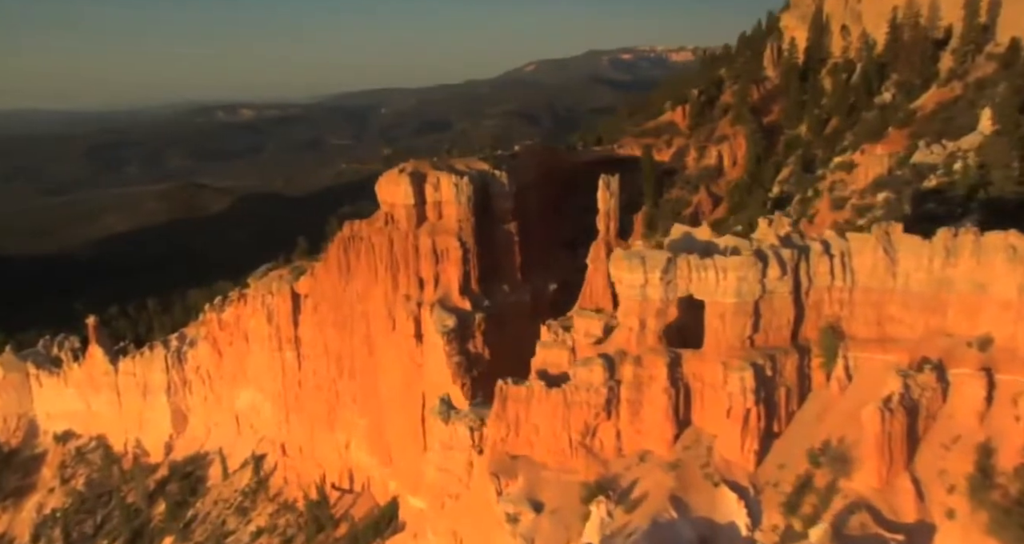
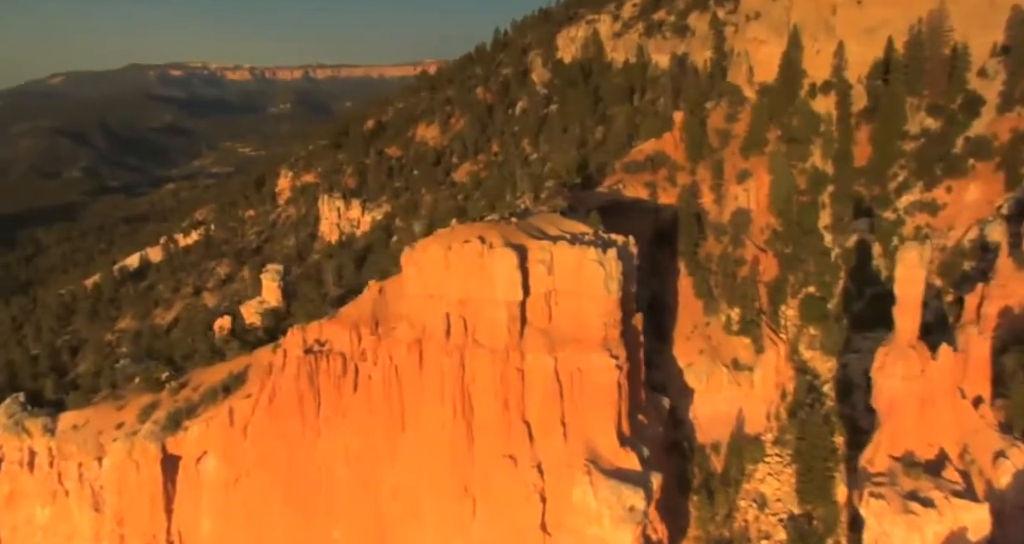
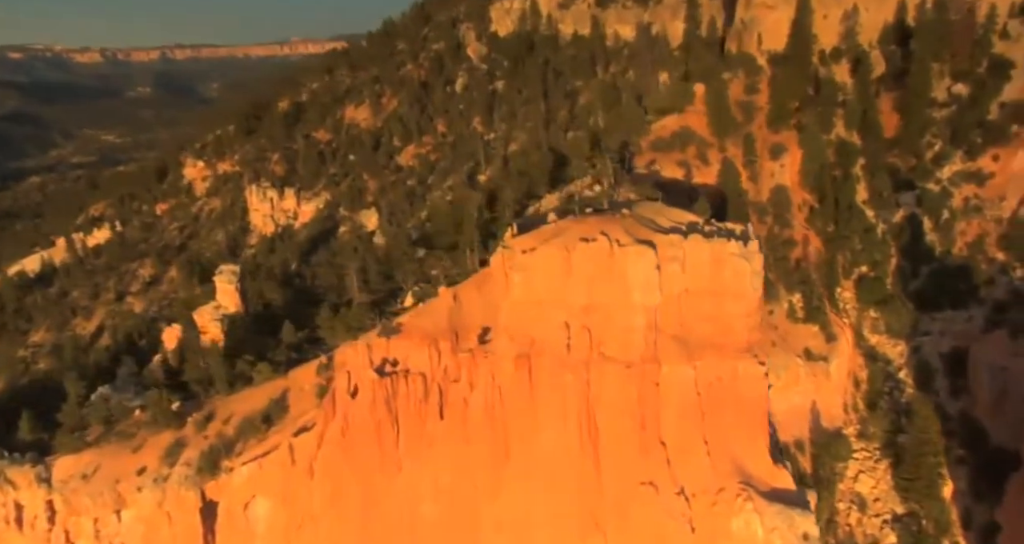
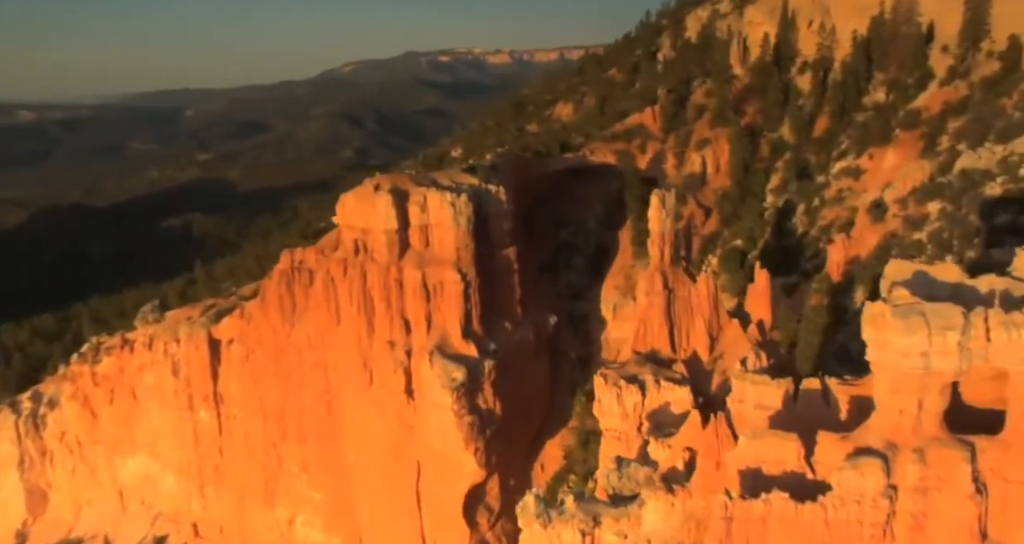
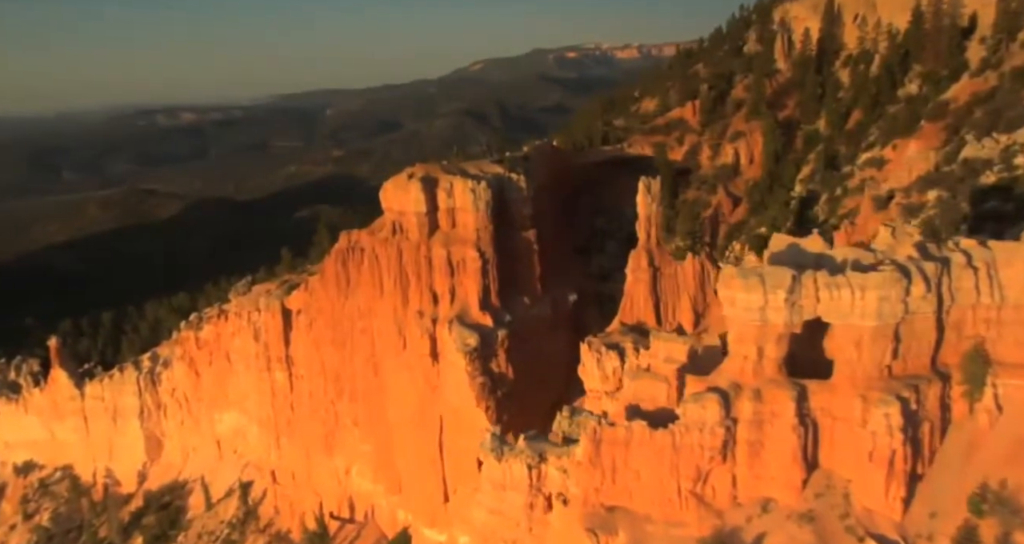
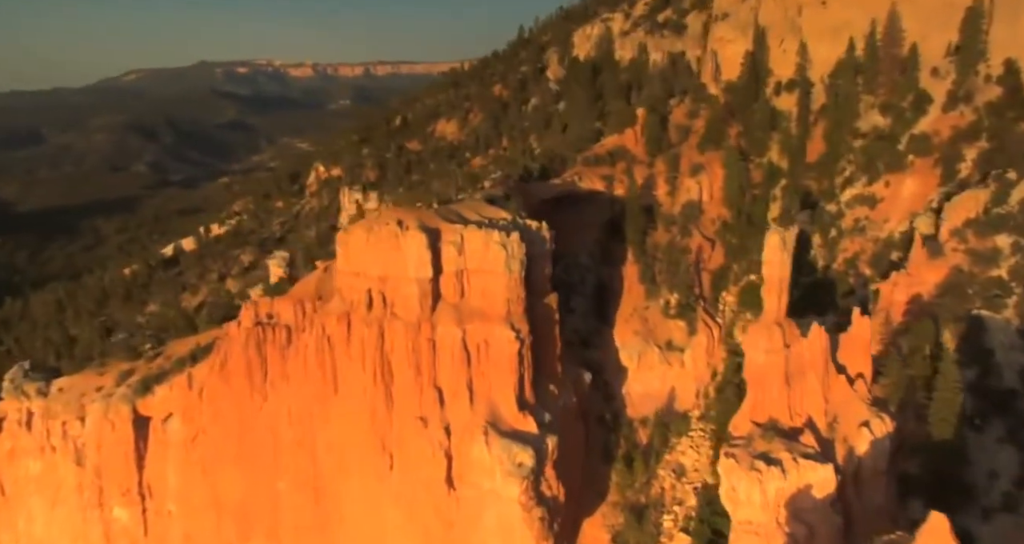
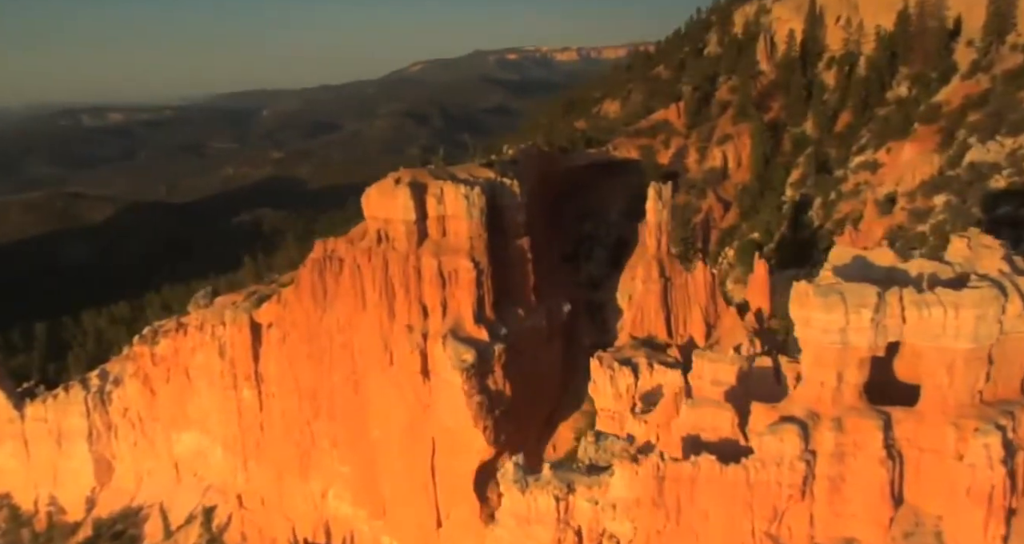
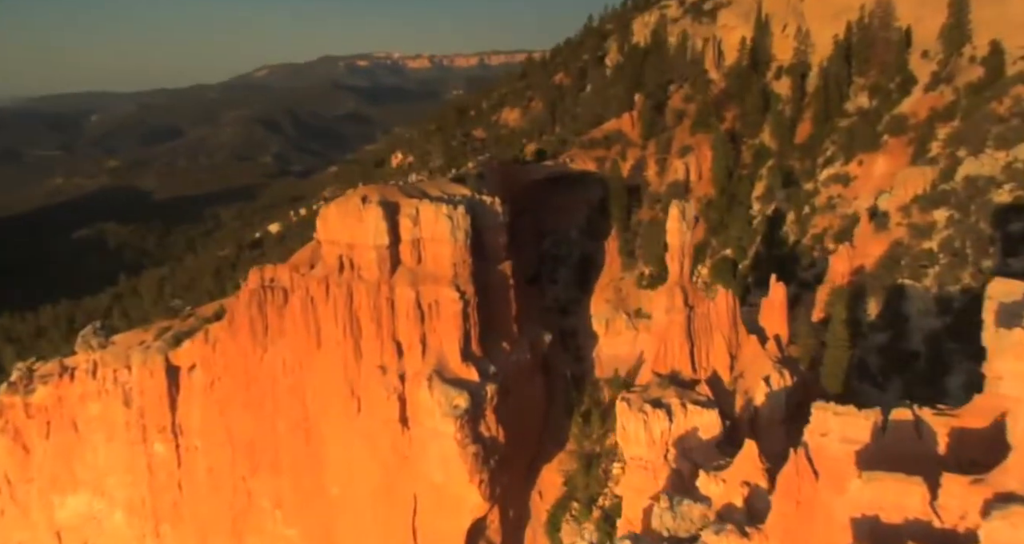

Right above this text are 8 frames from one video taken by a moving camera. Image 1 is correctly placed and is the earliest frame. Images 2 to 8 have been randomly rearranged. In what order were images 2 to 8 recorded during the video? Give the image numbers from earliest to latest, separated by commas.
5, 7, 4, 8, 6, 2, 3
